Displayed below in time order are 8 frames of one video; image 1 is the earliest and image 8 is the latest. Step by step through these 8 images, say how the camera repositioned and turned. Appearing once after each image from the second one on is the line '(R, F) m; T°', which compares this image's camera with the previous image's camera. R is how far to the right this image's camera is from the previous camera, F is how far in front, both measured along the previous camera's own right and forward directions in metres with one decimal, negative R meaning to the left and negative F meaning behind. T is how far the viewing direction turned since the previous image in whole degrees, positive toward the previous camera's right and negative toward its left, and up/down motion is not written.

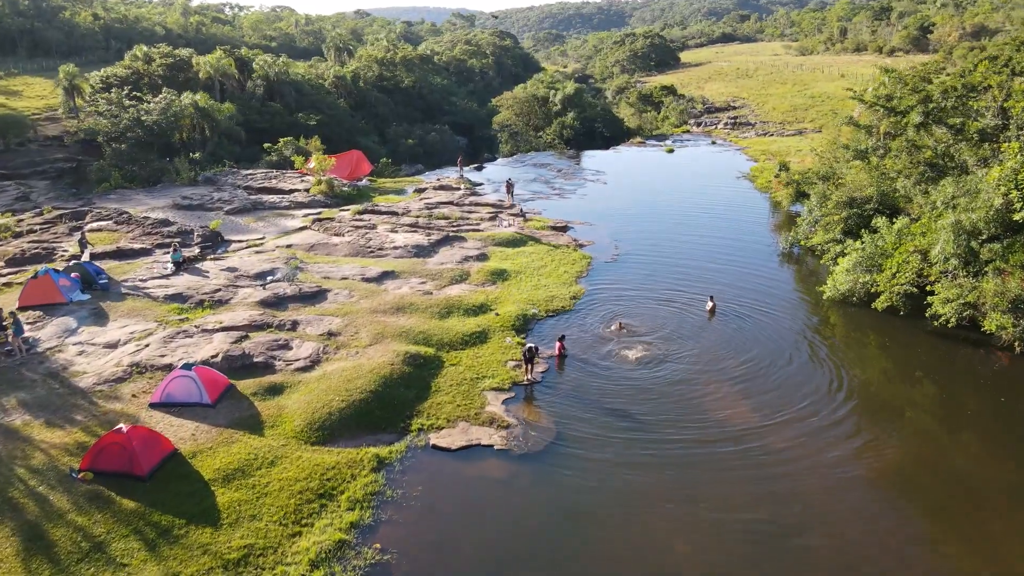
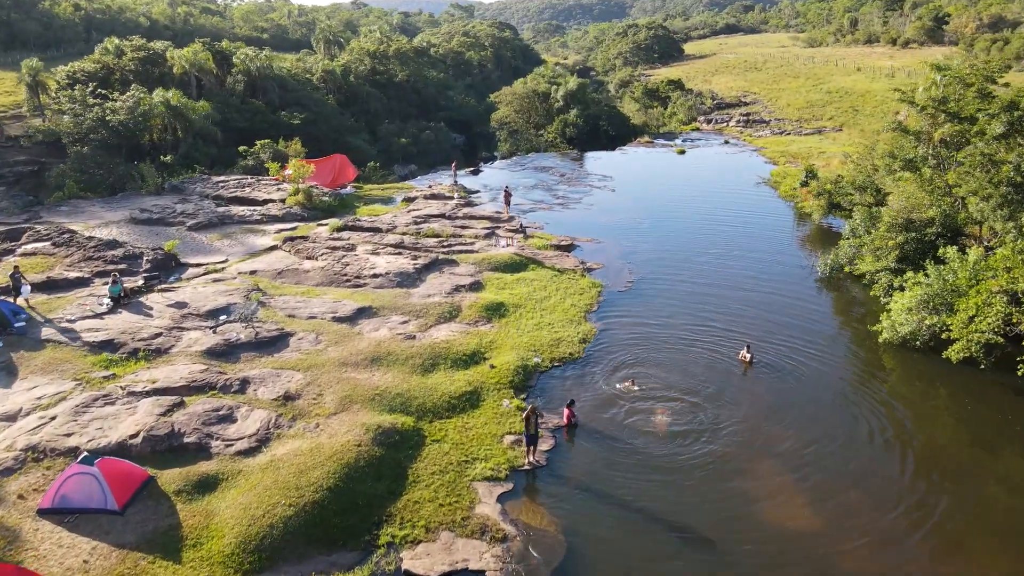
(0.0, +3.8) m; 0°
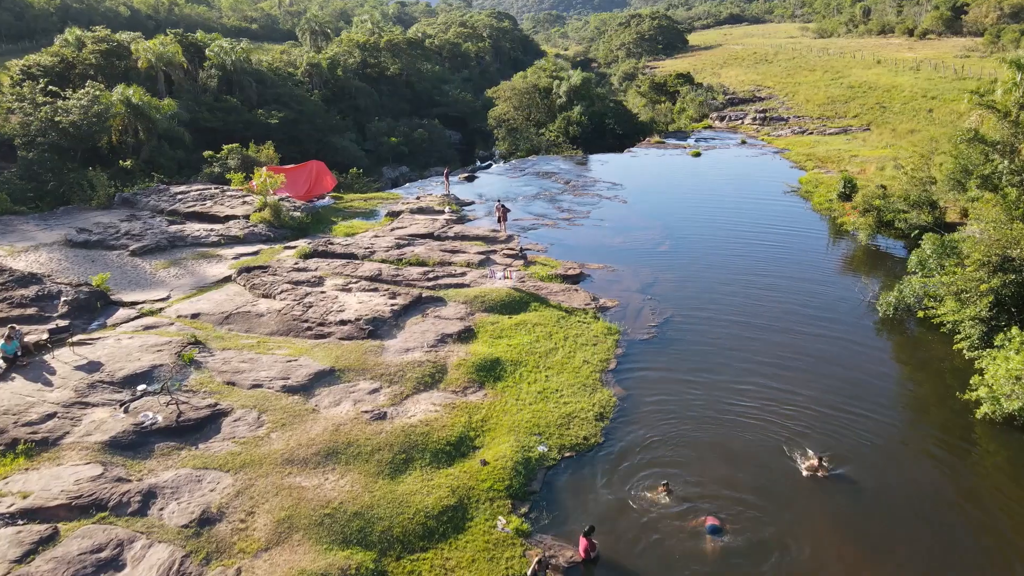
(0.0, +4.4) m; 0°
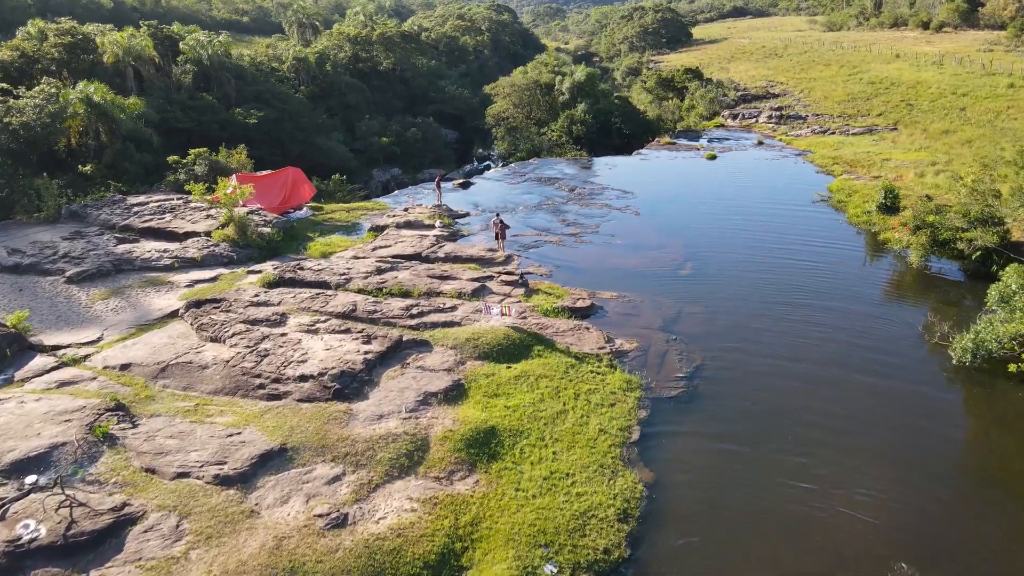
(0.0, +3.7) m; 0°
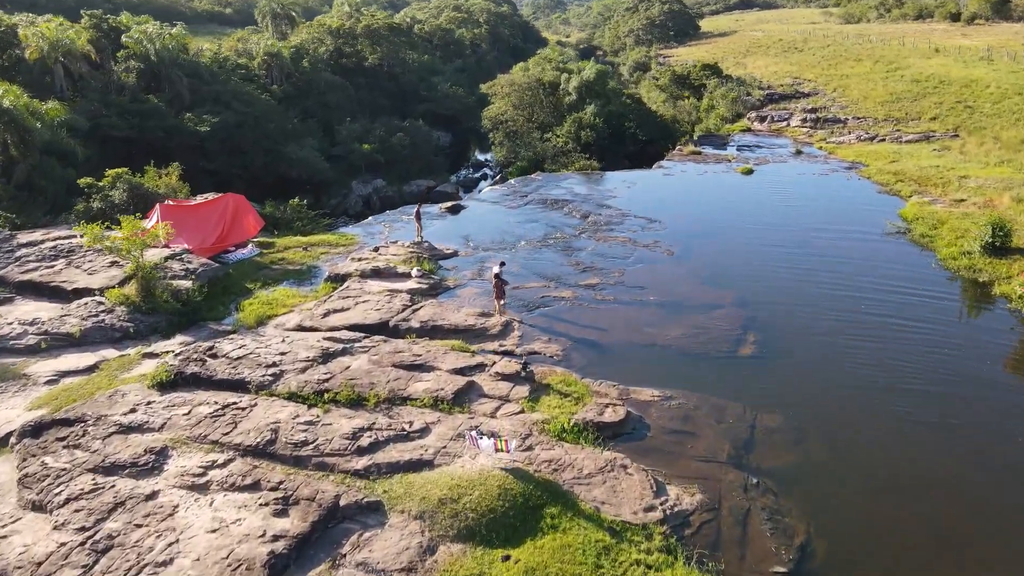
(0.0, +6.6) m; 0°
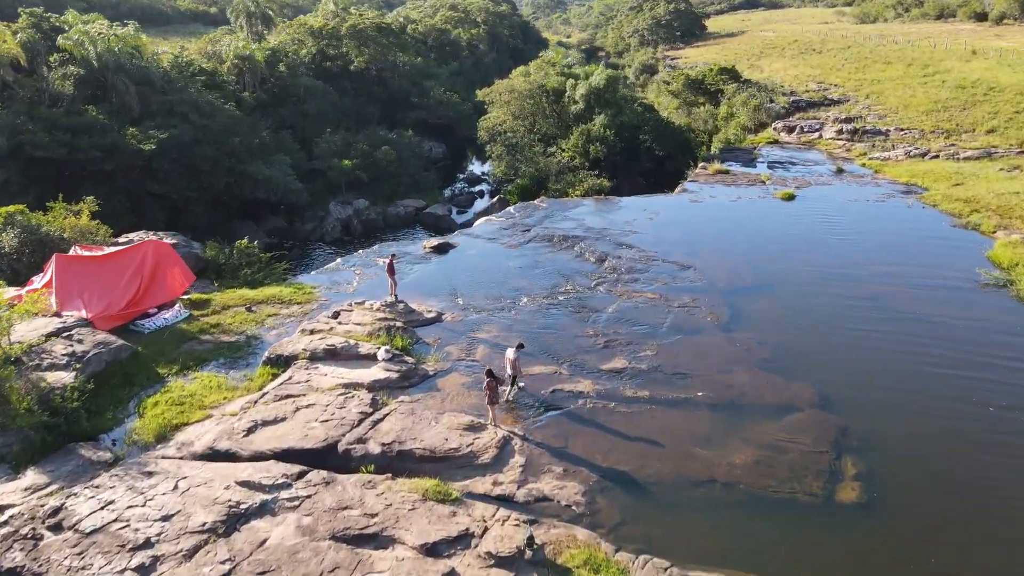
(0.0, +5.5) m; 0°
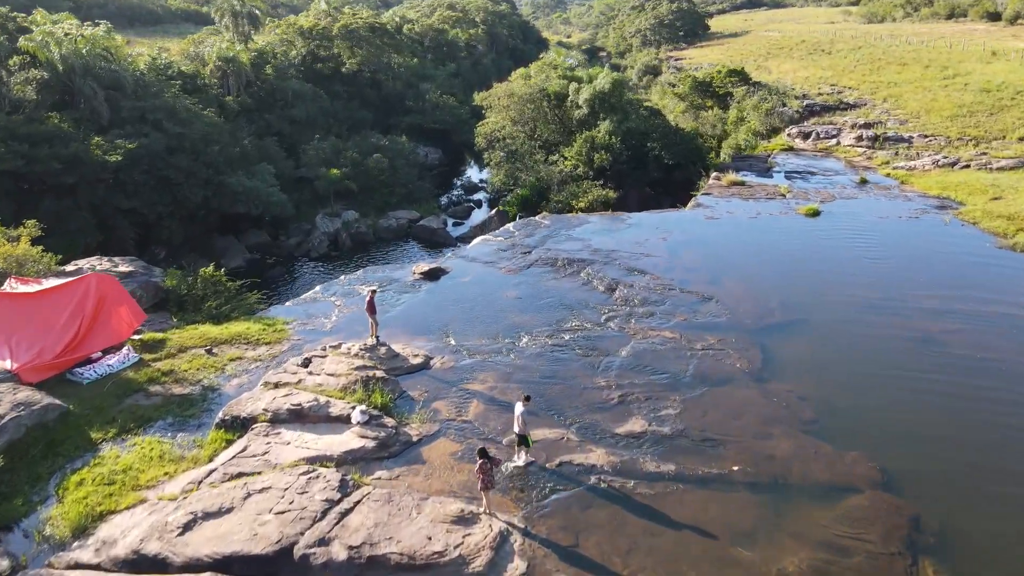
(0.0, +2.6) m; 0°
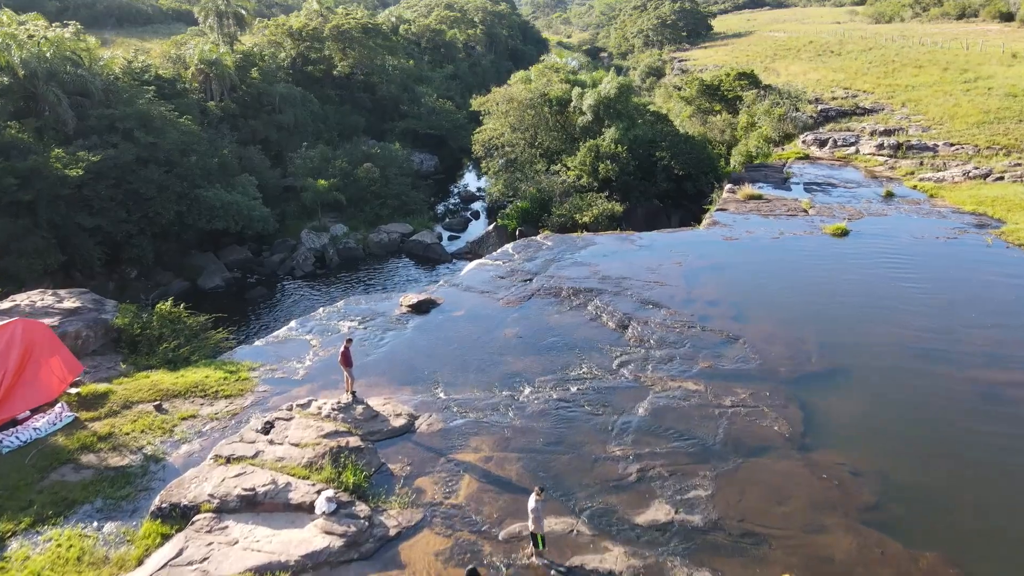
(0.0, +2.5) m; 0°
